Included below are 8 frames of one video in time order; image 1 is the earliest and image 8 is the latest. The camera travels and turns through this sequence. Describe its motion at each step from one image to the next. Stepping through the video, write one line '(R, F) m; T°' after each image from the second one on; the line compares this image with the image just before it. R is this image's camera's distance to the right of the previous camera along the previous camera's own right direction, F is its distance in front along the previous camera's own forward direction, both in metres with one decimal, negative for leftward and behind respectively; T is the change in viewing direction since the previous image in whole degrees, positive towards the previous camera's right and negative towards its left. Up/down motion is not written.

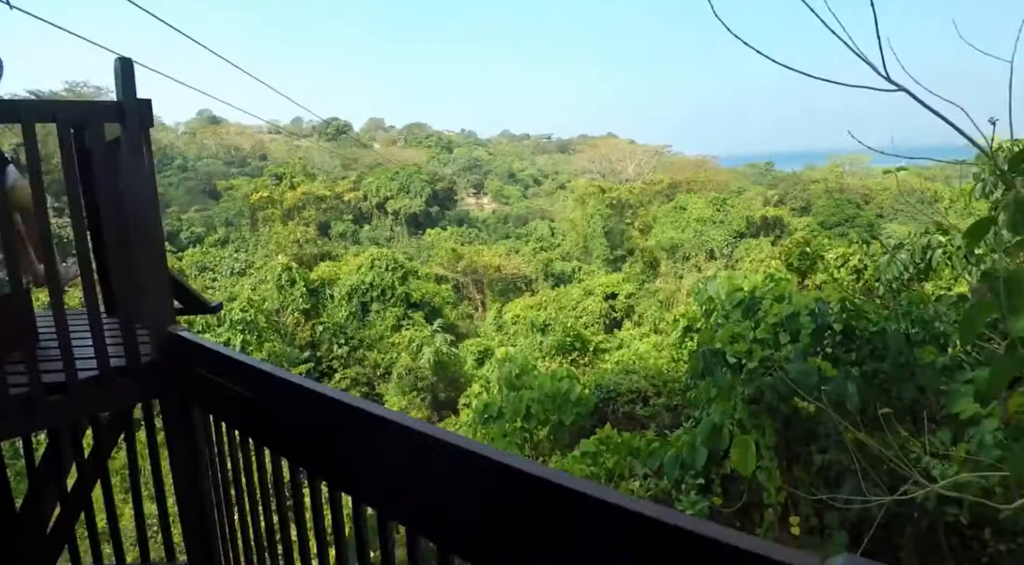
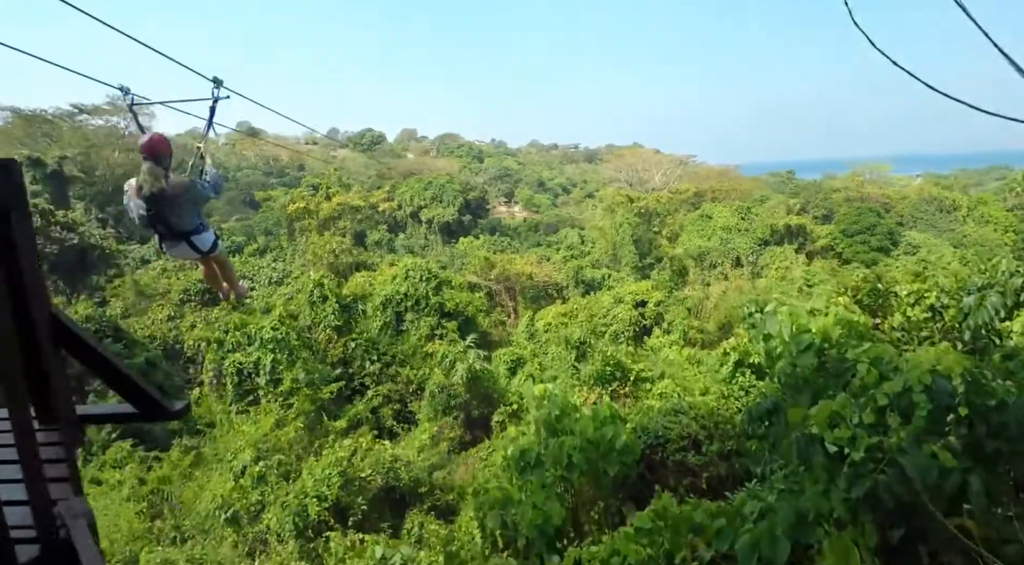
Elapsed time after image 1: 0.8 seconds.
(-0.1, +0.2) m; -2°
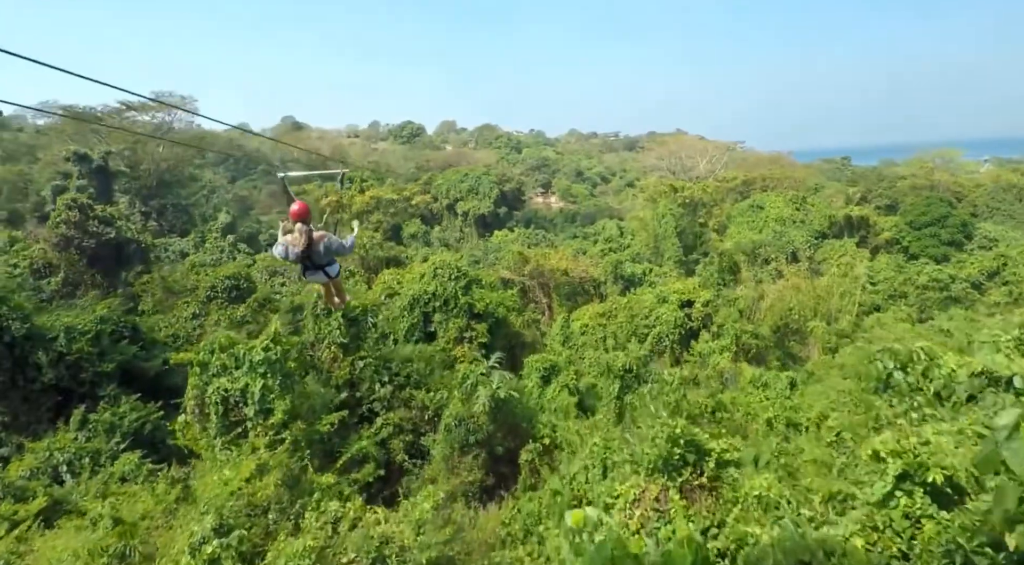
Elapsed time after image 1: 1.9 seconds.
(+0.1, +1.1) m; -3°
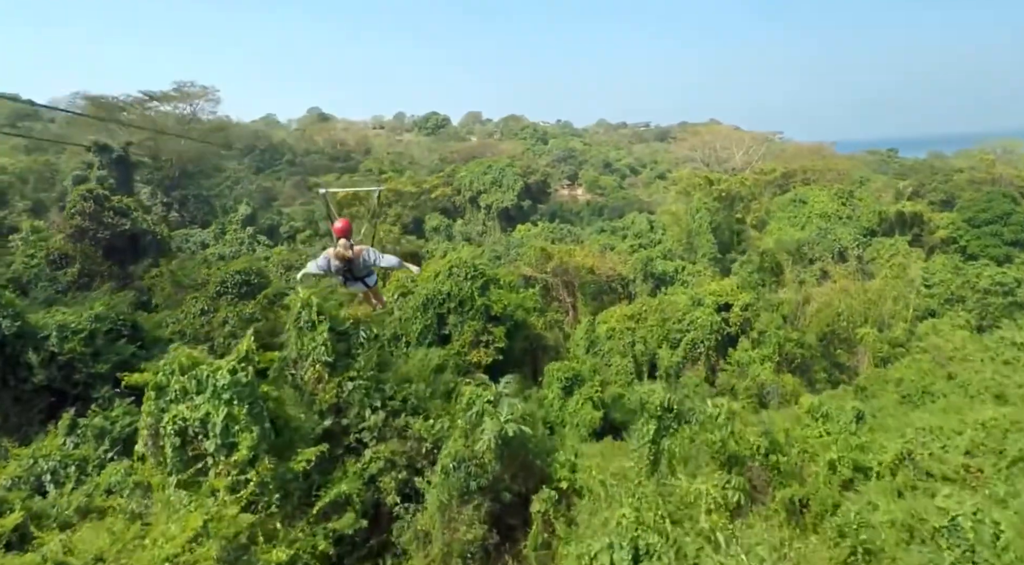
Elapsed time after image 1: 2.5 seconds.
(+0.1, +1.0) m; -2°
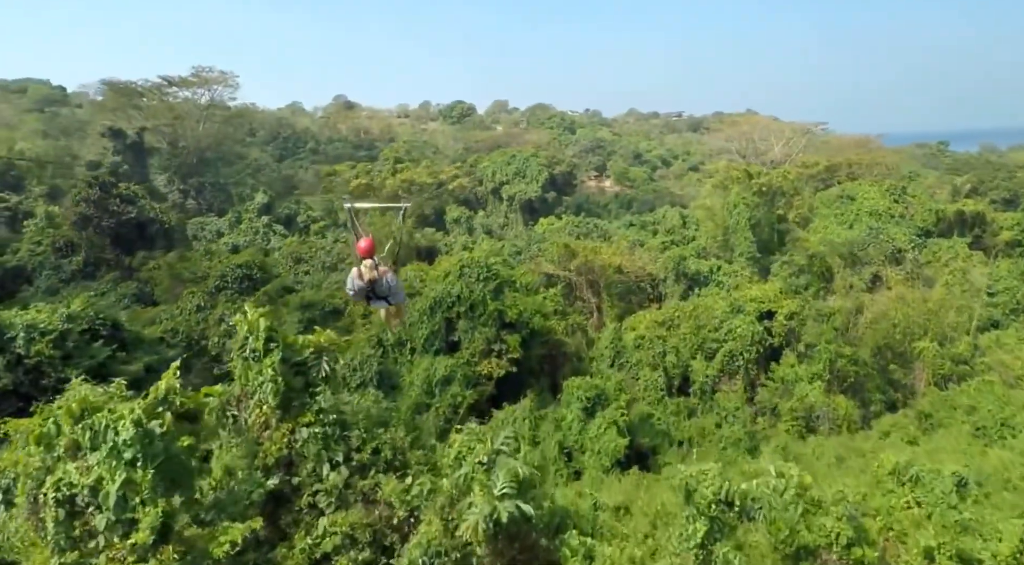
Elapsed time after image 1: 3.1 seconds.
(+0.1, +1.2) m; -2°
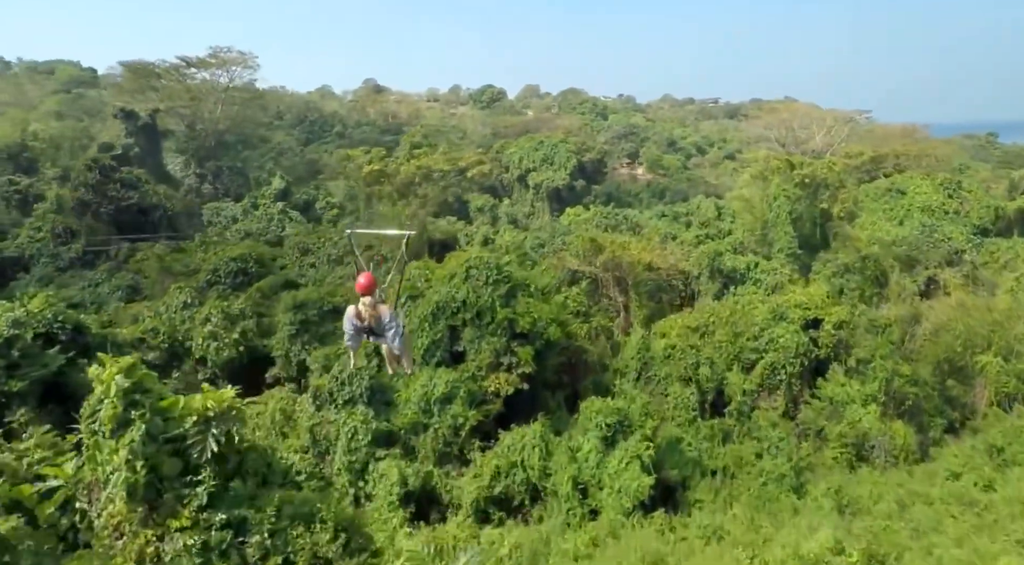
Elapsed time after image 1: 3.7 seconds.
(+0.2, +1.4) m; -2°
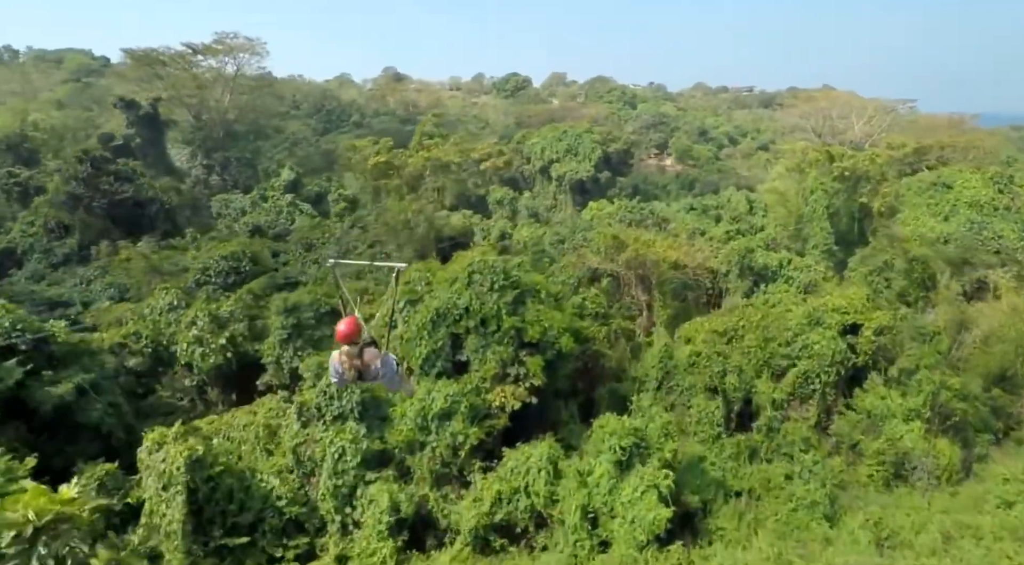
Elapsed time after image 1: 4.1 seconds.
(+0.3, +1.0) m; -2°
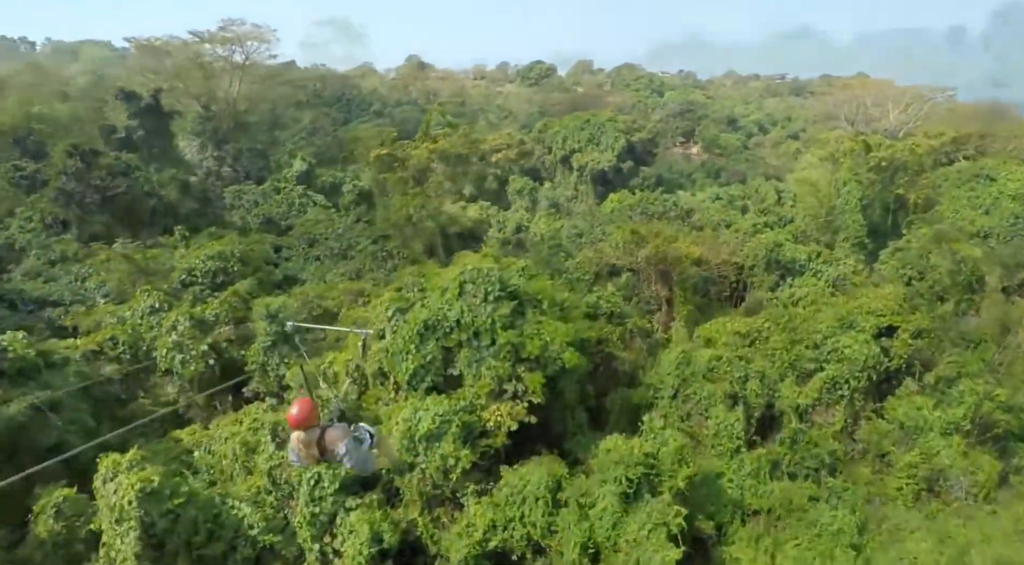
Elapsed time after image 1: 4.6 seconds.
(+0.4, +0.8) m; -2°
